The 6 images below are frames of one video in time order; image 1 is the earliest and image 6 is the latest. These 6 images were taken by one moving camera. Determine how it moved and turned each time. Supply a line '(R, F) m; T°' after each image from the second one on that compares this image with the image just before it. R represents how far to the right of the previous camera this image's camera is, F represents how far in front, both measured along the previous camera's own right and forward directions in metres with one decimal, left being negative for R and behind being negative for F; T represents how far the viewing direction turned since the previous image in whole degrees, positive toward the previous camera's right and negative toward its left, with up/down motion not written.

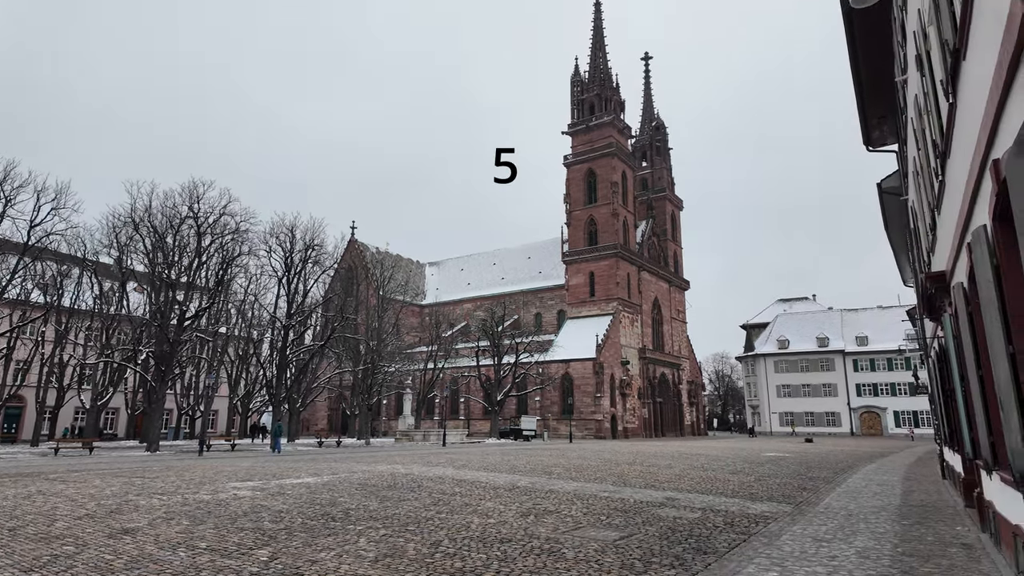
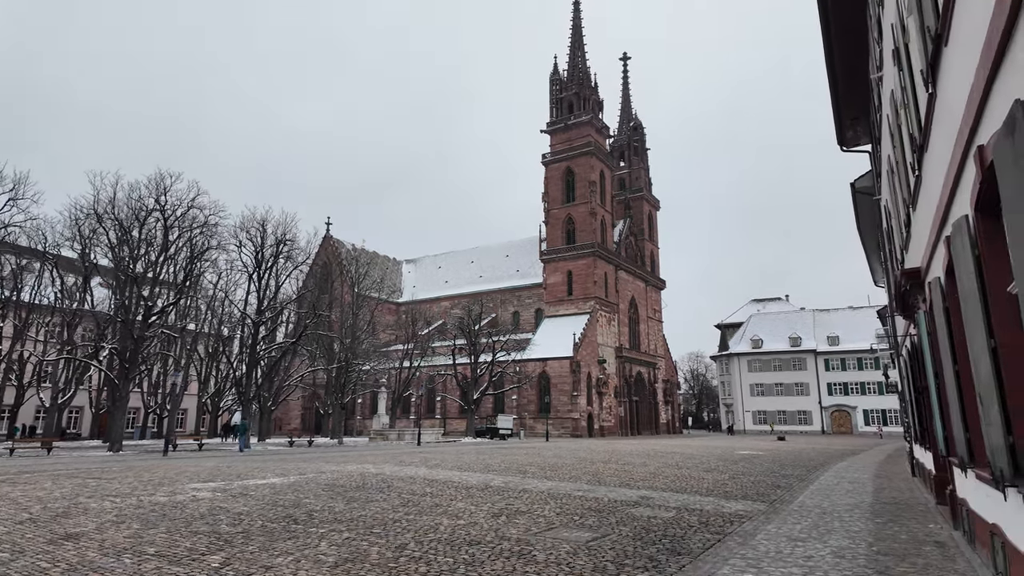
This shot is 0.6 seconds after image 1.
(+0.1, +0.3) m; +2°
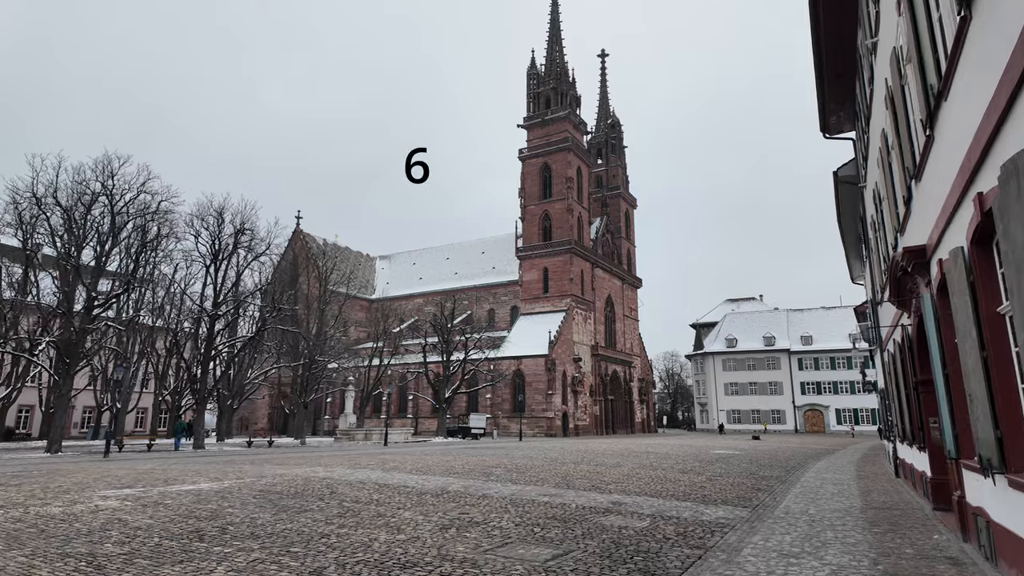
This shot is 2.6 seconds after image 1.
(+0.4, +1.2) m; +2°
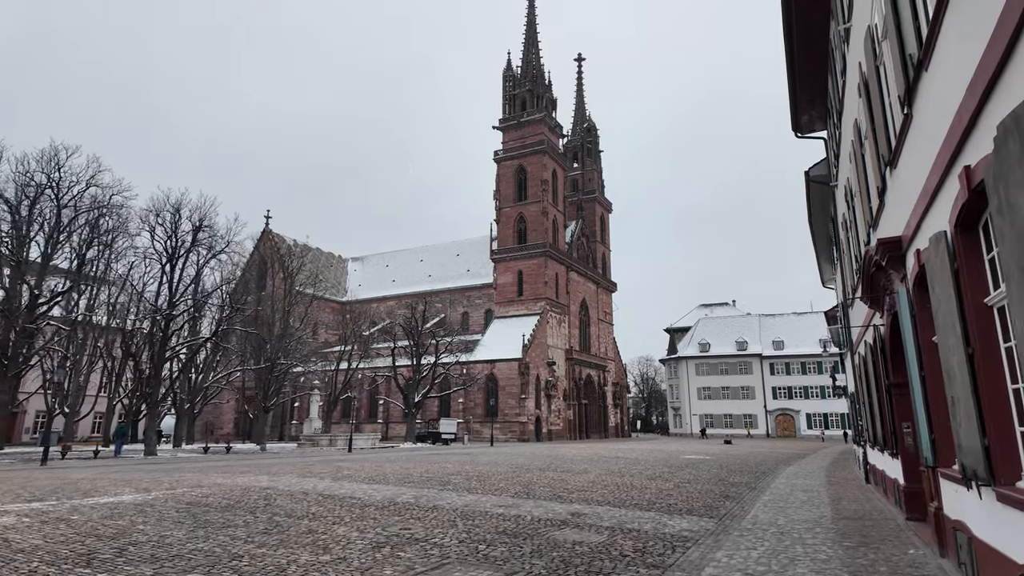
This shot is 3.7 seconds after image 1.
(+0.4, +0.8) m; +2°
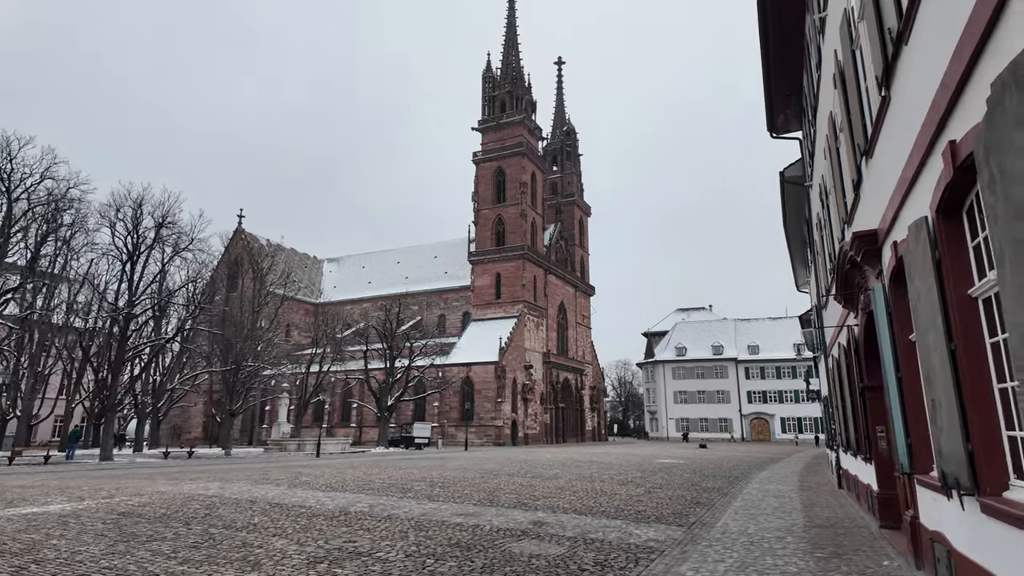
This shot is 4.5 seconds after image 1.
(+0.3, +0.5) m; +2°
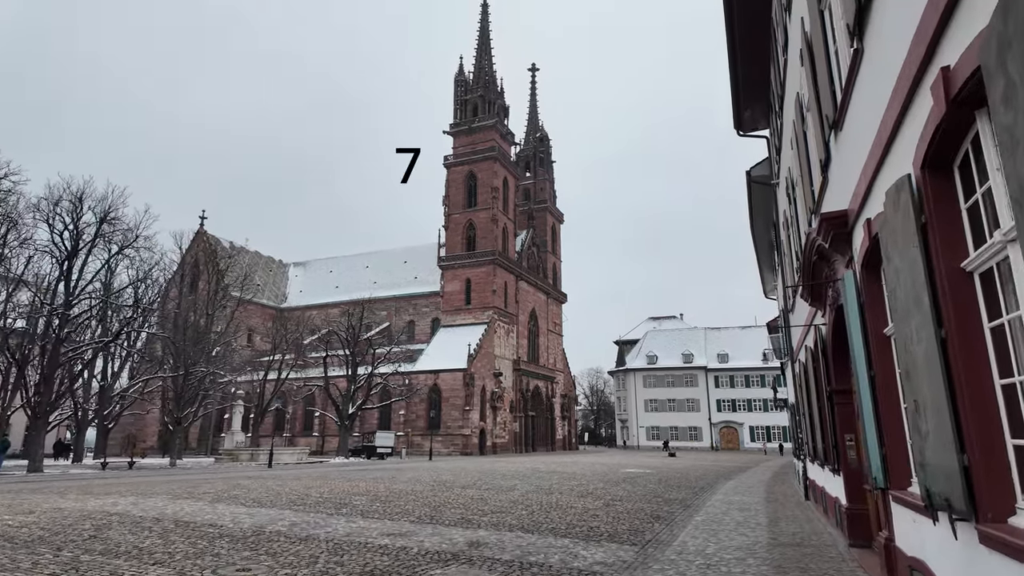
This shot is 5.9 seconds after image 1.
(+0.6, +1.0) m; +2°
